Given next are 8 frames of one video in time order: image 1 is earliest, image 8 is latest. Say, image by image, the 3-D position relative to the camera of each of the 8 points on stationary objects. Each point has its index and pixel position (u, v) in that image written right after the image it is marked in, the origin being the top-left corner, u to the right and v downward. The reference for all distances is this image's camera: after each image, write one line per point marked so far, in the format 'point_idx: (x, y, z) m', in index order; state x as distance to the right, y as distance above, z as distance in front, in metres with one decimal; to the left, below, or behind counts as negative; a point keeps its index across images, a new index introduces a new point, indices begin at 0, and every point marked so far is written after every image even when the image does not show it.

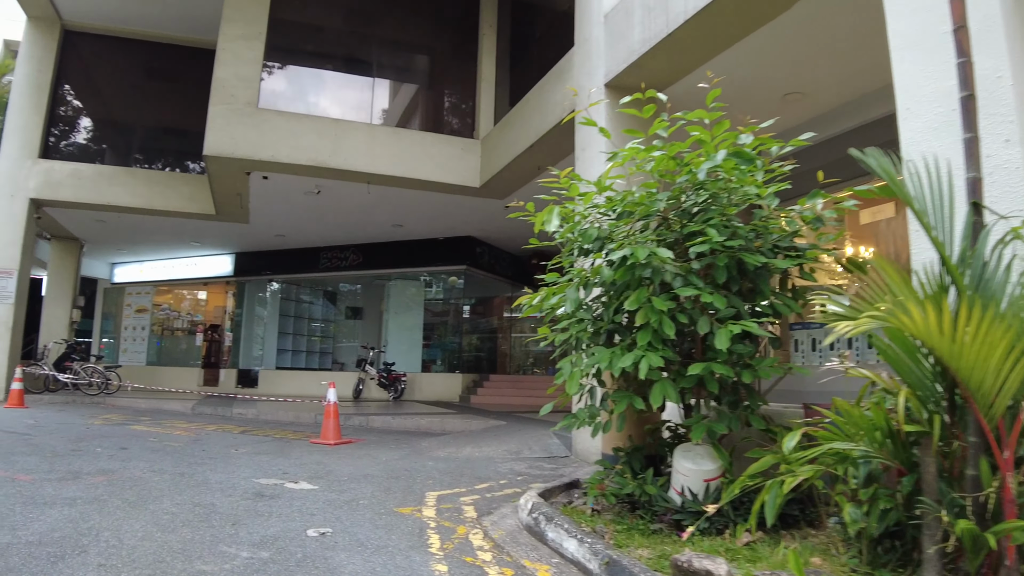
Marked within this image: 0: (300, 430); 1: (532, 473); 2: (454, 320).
0: (-2.9, -1.9, +8.5) m
1: (+0.1, -1.8, +6.3) m
2: (-1.5, -0.8, +14.2) m
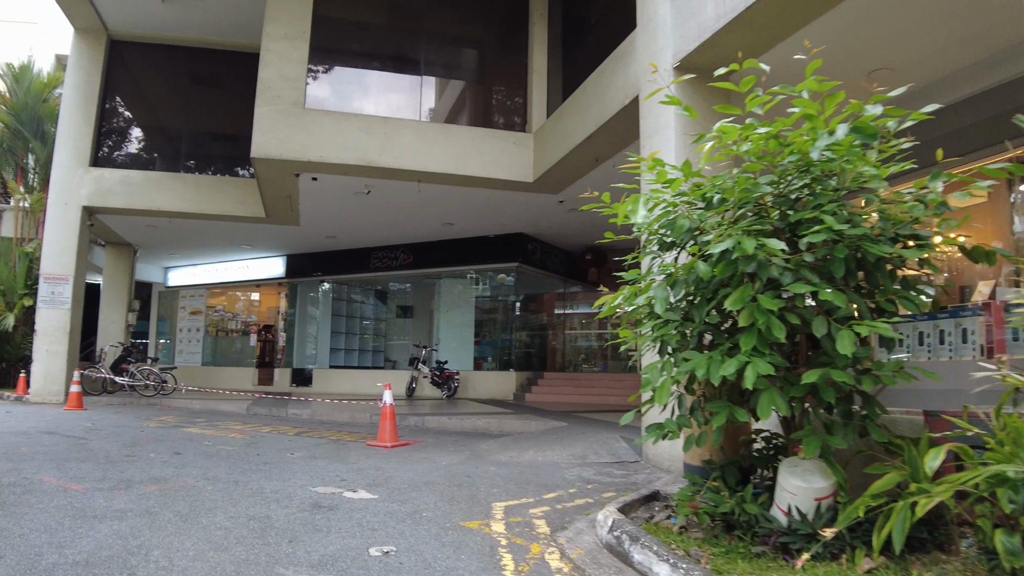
0: (-2.1, -1.9, +8.2) m
1: (+0.8, -1.8, +5.8) m
2: (-0.2, -0.7, +13.8) m
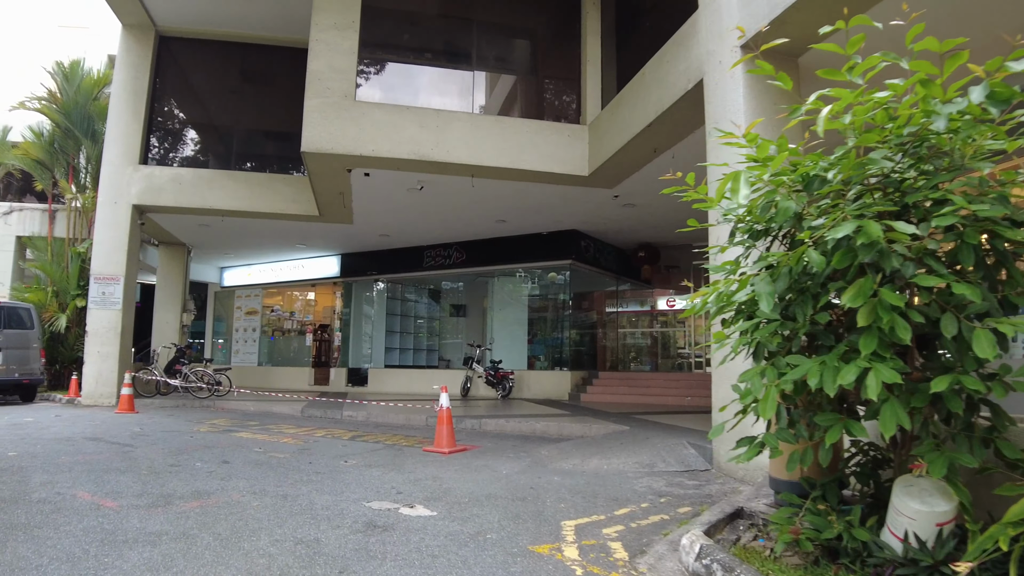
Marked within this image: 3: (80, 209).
0: (-1.3, -1.9, +7.8) m
1: (+1.4, -1.7, +5.1) m
2: (+0.9, -0.6, +13.2) m
3: (-10.1, +1.8, +14.1) m
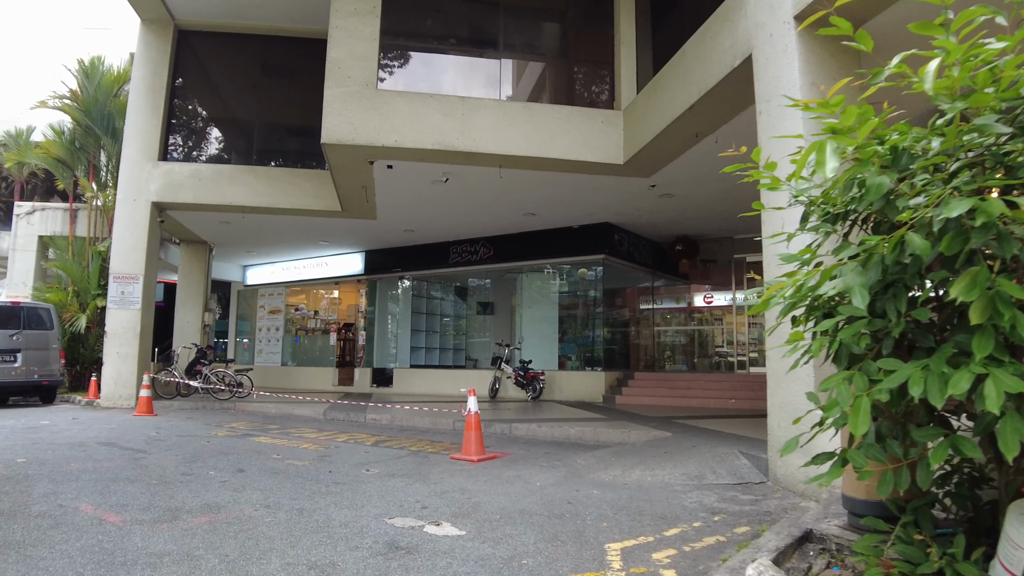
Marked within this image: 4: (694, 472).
0: (-0.9, -1.8, +7.4) m
1: (+1.6, -1.7, +4.6) m
2: (+1.5, -0.5, +12.7) m
3: (-9.4, +1.8, +14.0) m
4: (+1.5, -1.5, +5.1) m
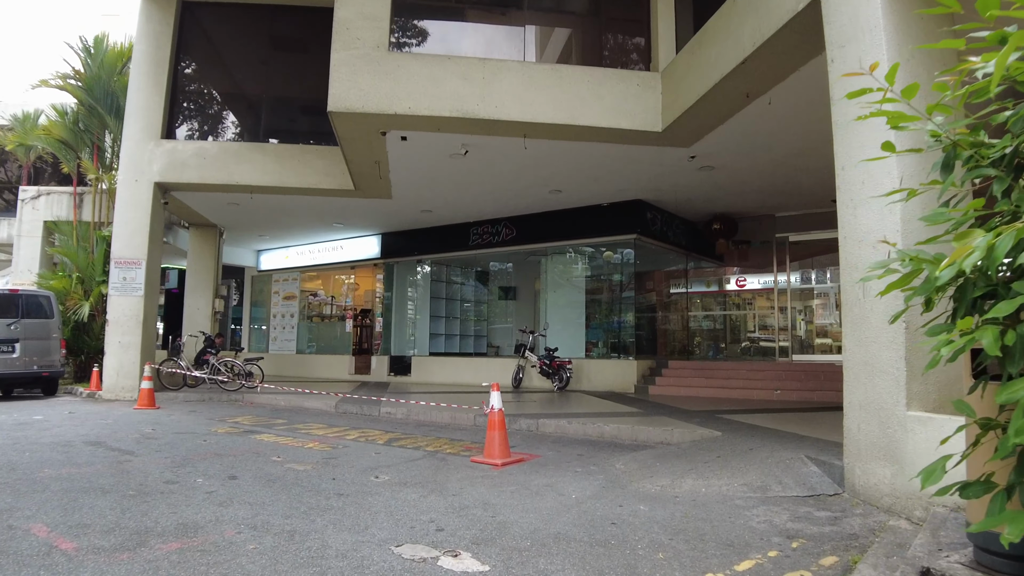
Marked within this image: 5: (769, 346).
0: (-0.6, -1.6, +6.6) m
1: (+1.8, -1.5, +3.8) m
2: (+2.0, -0.2, +11.8) m
3: (-8.9, +2.1, +13.5) m
4: (+1.7, -1.4, +4.3) m
5: (+5.4, -1.2, +12.9) m
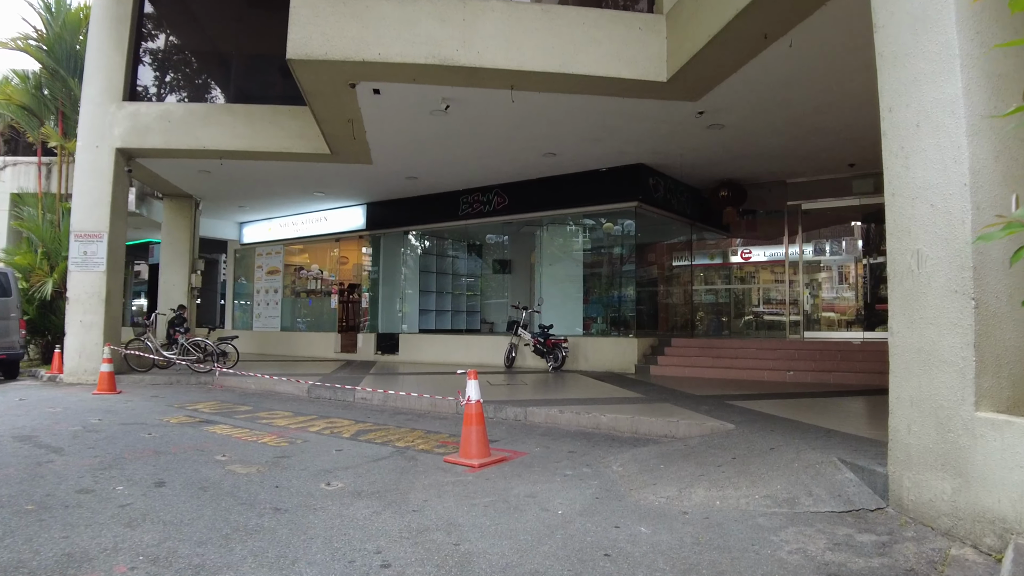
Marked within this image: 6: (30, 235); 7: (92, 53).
0: (-0.8, -1.4, +5.9) m
1: (+1.7, -1.4, +3.0) m
2: (+1.8, +0.3, +11.0) m
3: (-9.1, +2.7, +12.6) m
4: (+1.6, -1.2, +3.6) m
5: (+5.2, -0.6, +12.1) m
6: (-9.4, +1.0, +11.9) m
7: (-7.3, +4.1, +10.6) m
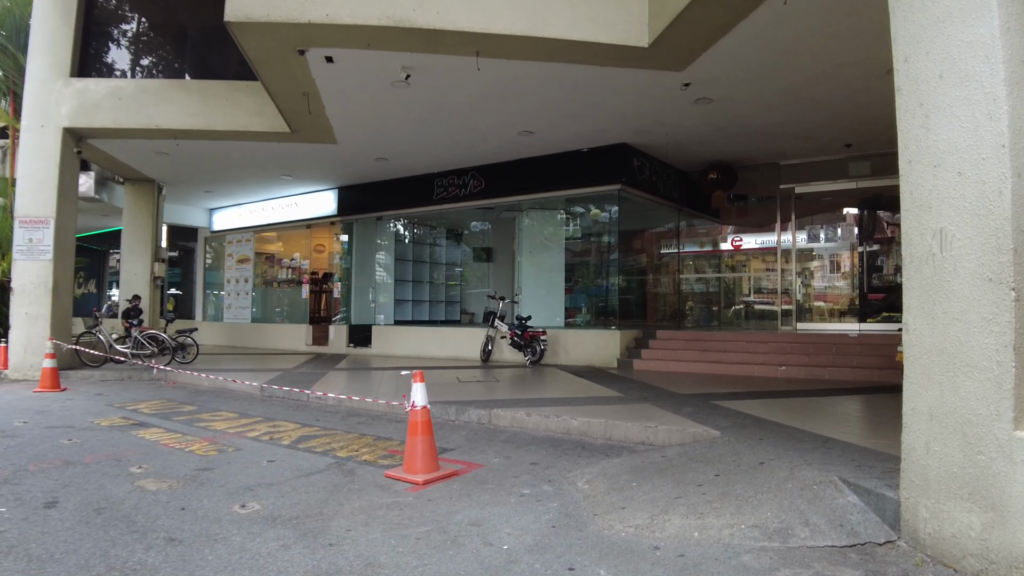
0: (-1.1, -1.3, +5.3) m
1: (+1.4, -1.3, +2.5) m
2: (+1.4, +0.5, +10.4) m
3: (-9.5, +2.9, +11.8) m
4: (+1.3, -1.1, +3.0) m
5: (+4.8, -0.4, +11.5) m
6: (-9.8, +1.2, +11.1) m
7: (-7.7, +4.3, +9.8) m
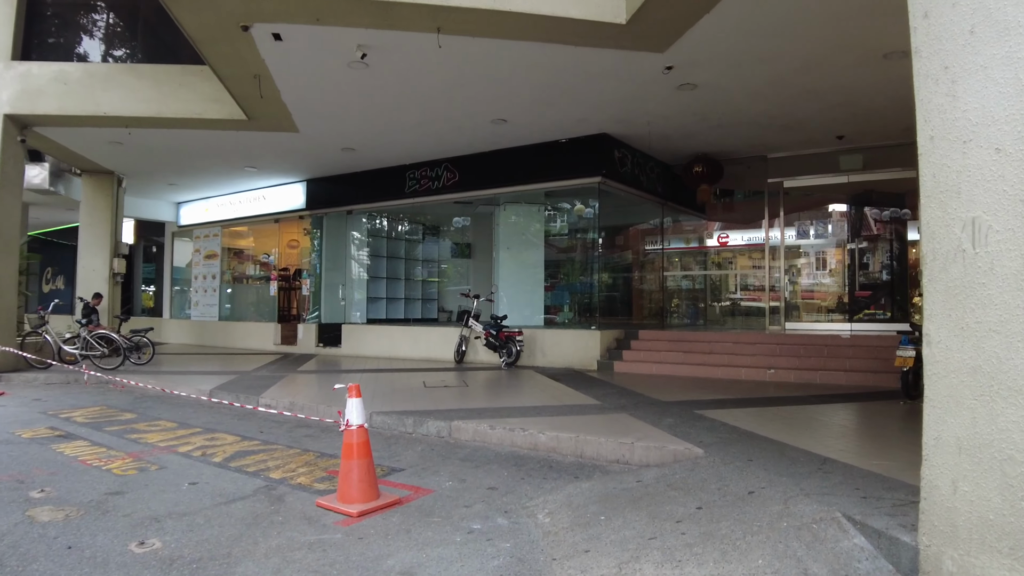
0: (-1.4, -1.2, +4.7) m
1: (+1.1, -1.3, +1.9) m
2: (+1.1, +0.5, +9.9) m
3: (-9.9, +2.9, +11.1) m
4: (+1.0, -1.1, +2.5) m
5: (+4.4, -0.4, +11.1) m
6: (-10.2, +1.3, +10.4) m
7: (-8.1, +4.3, +9.1) m
